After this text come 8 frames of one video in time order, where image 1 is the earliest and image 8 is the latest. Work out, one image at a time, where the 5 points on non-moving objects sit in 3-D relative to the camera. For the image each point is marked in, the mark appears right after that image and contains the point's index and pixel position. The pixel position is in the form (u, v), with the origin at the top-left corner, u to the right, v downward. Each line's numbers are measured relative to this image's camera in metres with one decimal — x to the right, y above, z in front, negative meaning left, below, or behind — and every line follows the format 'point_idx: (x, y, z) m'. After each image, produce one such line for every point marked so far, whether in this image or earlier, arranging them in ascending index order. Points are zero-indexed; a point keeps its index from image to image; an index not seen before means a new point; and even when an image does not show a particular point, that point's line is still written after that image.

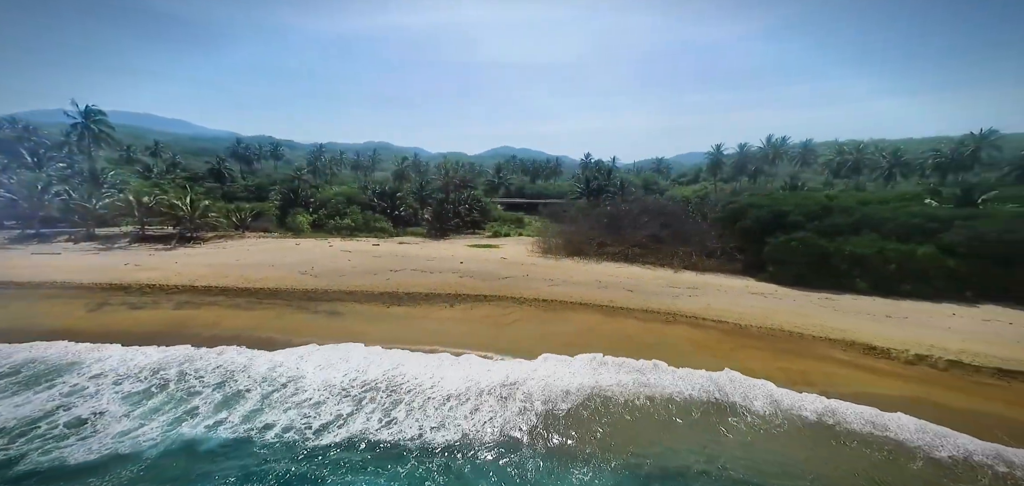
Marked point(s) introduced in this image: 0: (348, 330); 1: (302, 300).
0: (-6.0, -3.4, +16.2) m
1: (-9.1, -2.7, +18.7) m
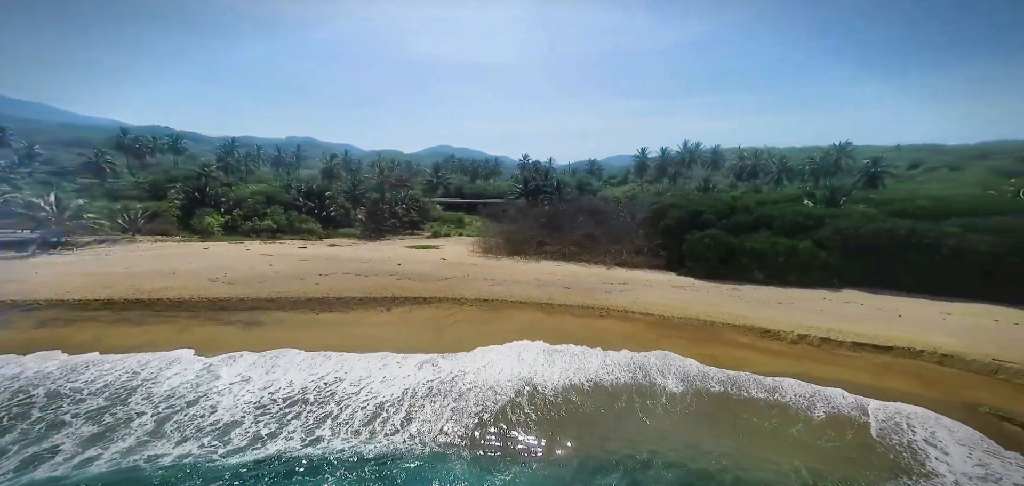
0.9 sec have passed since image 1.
0: (-9.1, -3.5, +15.2) m
1: (-12.5, -2.8, +17.2) m
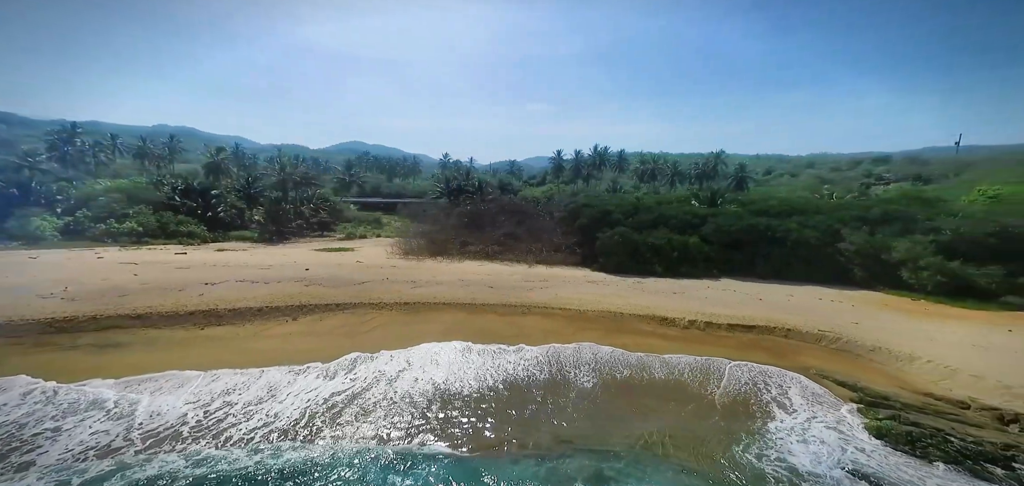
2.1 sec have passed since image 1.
0: (-12.1, -3.7, +12.5) m
1: (-15.9, -3.1, +13.8) m
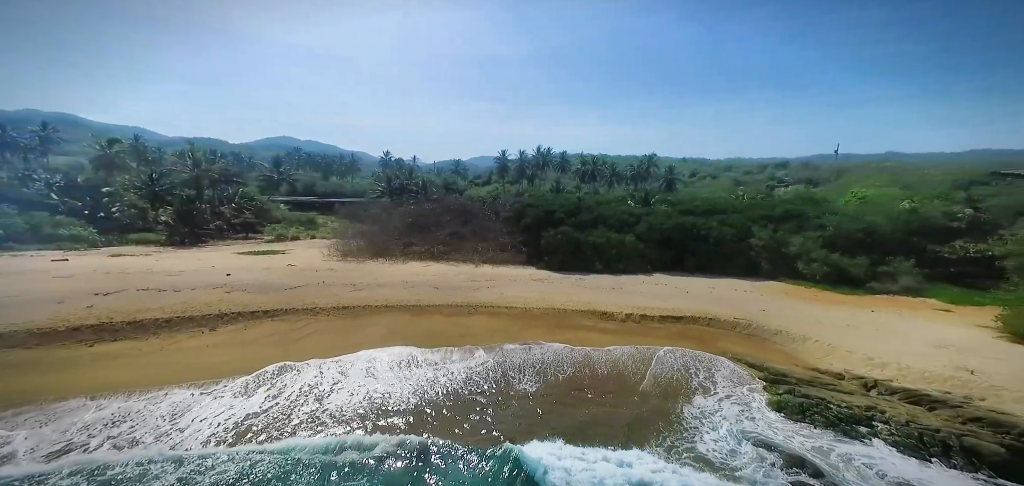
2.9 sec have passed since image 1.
0: (-14.0, -3.9, +10.0) m
1: (-18.0, -3.3, +10.8) m
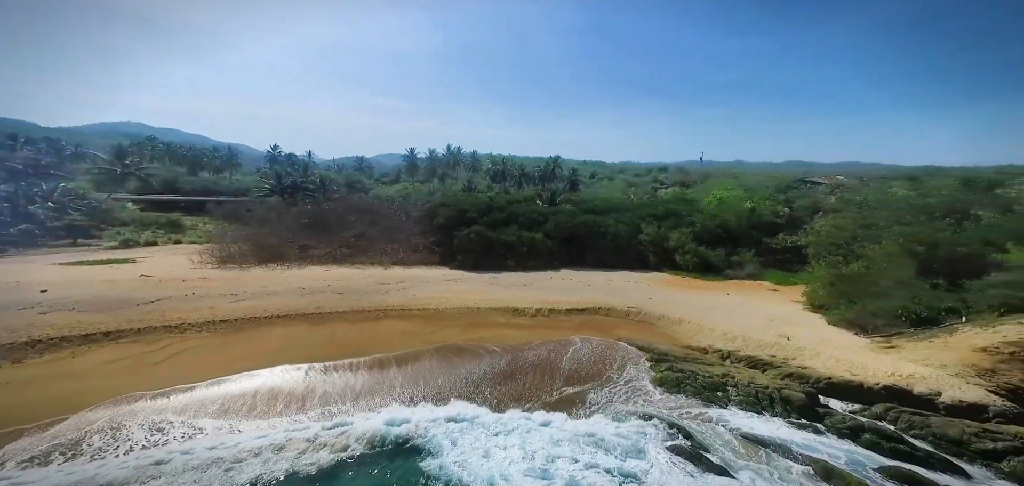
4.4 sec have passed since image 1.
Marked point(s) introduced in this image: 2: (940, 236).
0: (-16.8, -4.3, +7.5) m
1: (-20.8, -3.8, +7.4) m
2: (+17.5, +0.3, +16.6) m
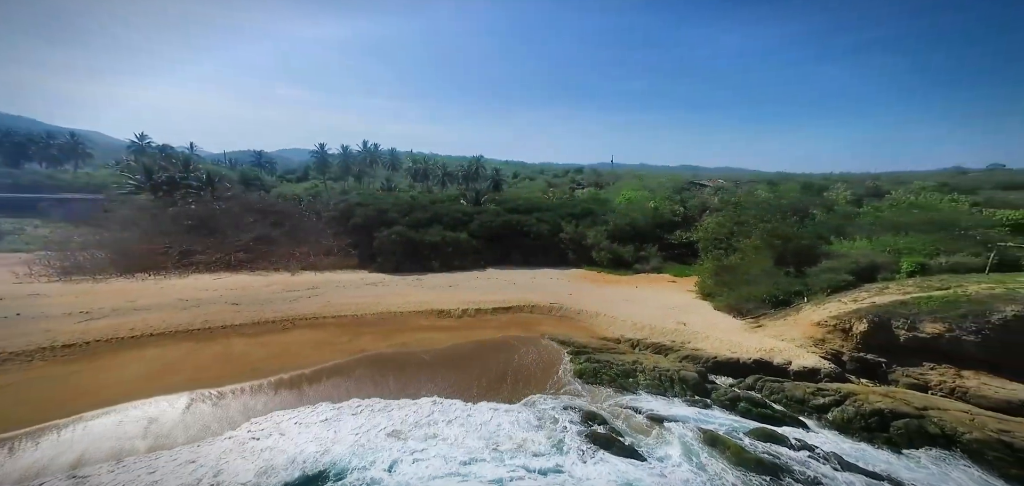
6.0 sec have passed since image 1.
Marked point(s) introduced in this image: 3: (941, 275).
0: (-18.3, -4.7, +4.8) m
1: (-22.3, -4.3, +3.9) m
2: (+13.6, +0.6, +20.0) m
3: (+16.1, -1.2, +15.8) m
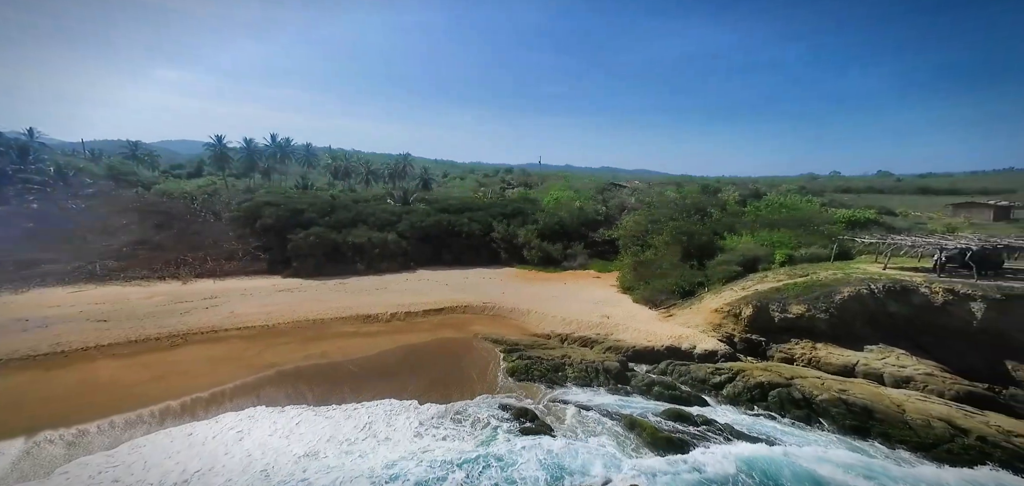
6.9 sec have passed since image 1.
0: (-19.0, -5.1, +1.9) m
1: (-22.8, -4.7, +0.4) m
2: (+9.9, +0.8, +22.2) m
3: (+13.0, -0.9, +18.5) m
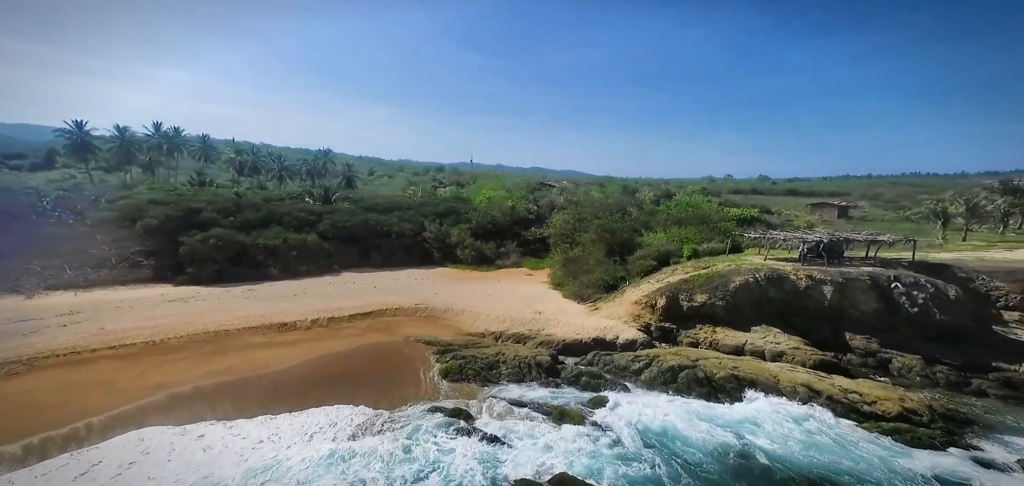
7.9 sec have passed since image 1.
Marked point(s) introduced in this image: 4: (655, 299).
0: (-19.2, -5.3, -0.9) m
1: (-22.7, -5.0, -3.1) m
2: (+6.1, +1.0, +23.6) m
3: (+9.8, -0.7, +20.5) m
4: (+5.7, -2.2, +16.6) m
